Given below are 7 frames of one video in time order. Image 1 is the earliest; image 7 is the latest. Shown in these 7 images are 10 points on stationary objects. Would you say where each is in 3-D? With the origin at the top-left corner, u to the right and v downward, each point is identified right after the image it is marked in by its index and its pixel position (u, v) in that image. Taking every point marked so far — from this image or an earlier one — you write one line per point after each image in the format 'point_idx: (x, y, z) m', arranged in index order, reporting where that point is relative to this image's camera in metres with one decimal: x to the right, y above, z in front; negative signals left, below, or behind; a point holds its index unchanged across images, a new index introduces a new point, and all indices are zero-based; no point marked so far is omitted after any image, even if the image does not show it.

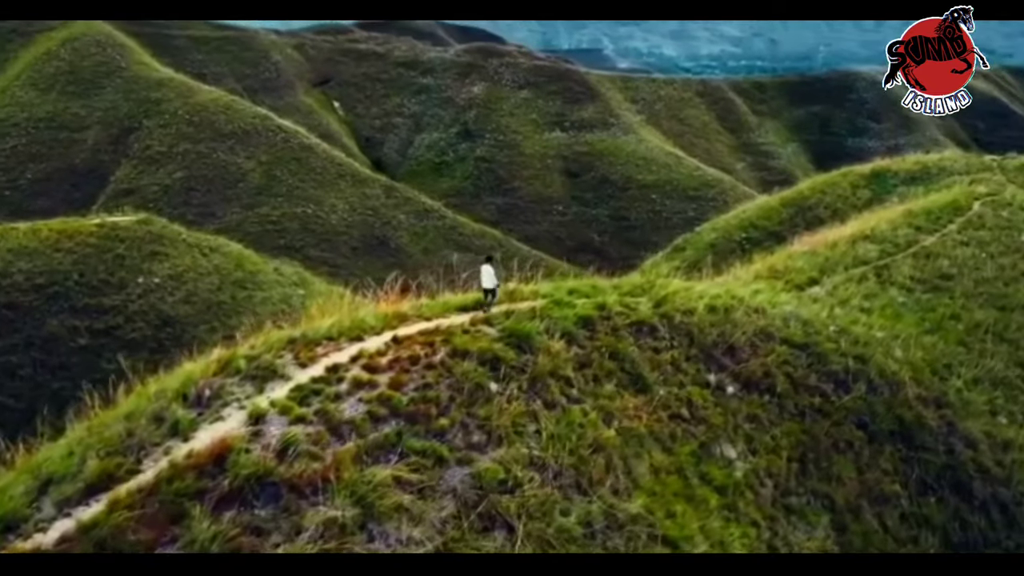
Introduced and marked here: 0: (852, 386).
0: (+4.2, -1.2, +11.1) m
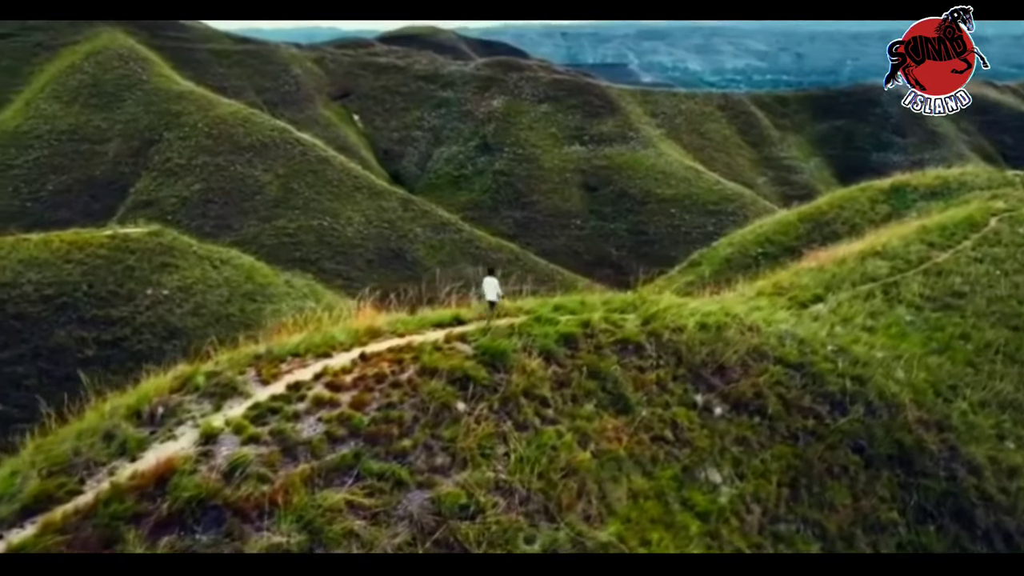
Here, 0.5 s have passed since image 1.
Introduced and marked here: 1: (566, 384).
0: (+4.0, -1.4, +10.7) m
1: (+0.5, -1.0, +9.1) m
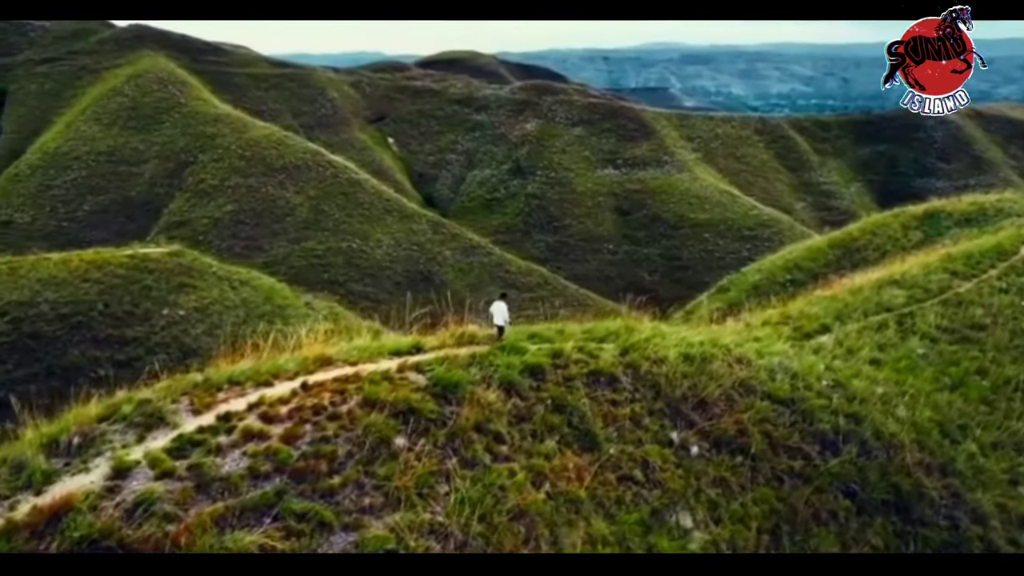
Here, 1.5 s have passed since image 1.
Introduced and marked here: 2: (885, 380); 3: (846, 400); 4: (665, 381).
0: (+3.7, -1.8, +10.0) m
1: (+0.1, -1.3, +8.6) m
2: (+4.9, -1.2, +11.7) m
3: (+4.0, -1.3, +10.7) m
4: (+1.7, -1.0, +9.8) m
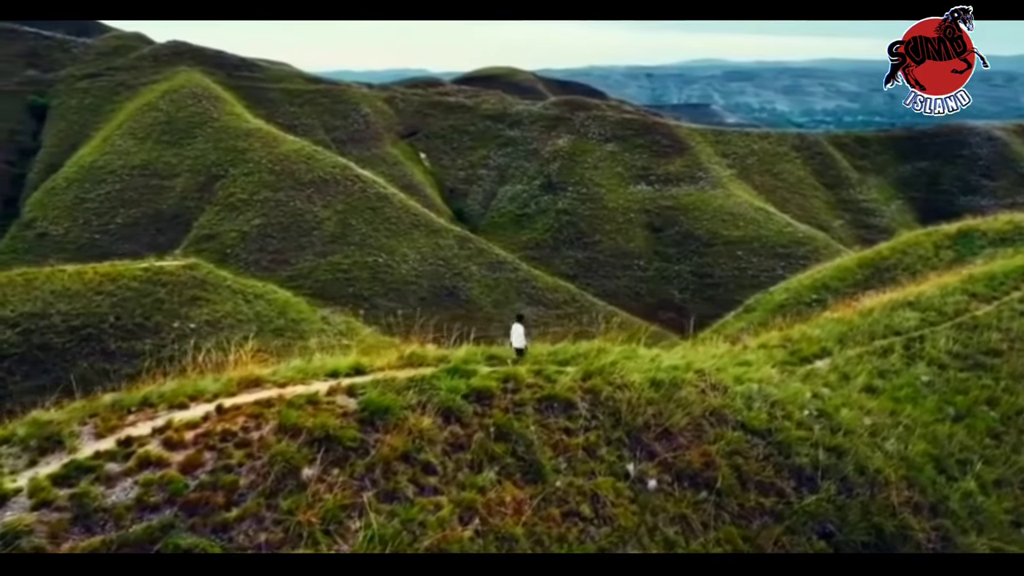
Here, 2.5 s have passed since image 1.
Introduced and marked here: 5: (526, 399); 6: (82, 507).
0: (+3.2, -2.0, +9.2) m
1: (-0.4, -1.4, +8.0) m
2: (+4.5, -1.5, +10.9) m
3: (+3.5, -1.6, +9.9) m
4: (+1.2, -1.2, +9.2) m
5: (+0.1, -1.1, +8.8) m
6: (-3.0, -1.5, +6.3) m
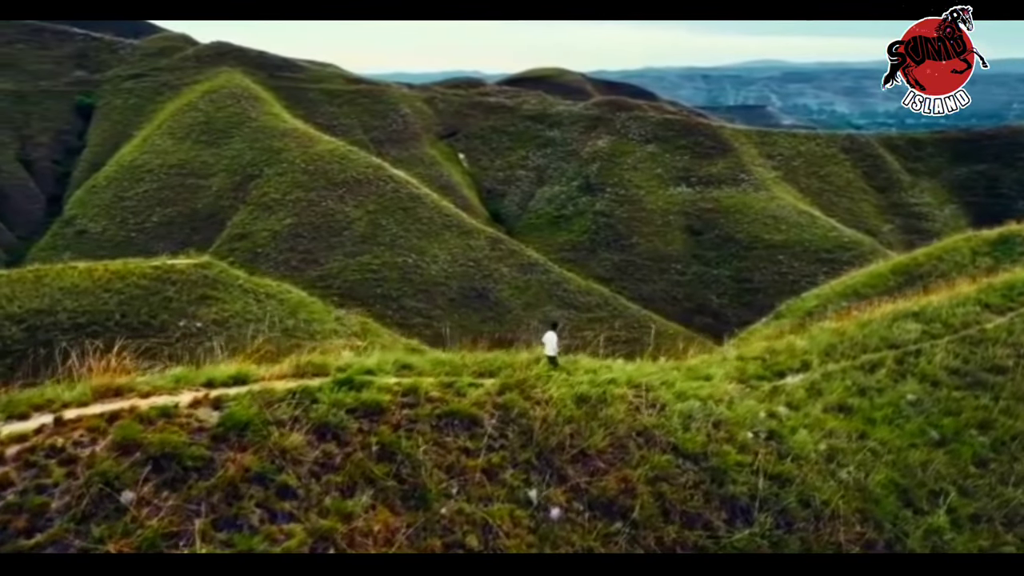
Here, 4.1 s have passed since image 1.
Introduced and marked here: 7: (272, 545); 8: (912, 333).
0: (+2.2, -2.1, +8.2) m
1: (-1.4, -1.5, +7.2) m
2: (+3.6, -1.6, +9.9) m
3: (+2.6, -1.7, +8.9) m
4: (+0.3, -1.3, +8.3) m
5: (-0.8, -1.1, +8.0) m
6: (-4.1, -1.5, +5.7) m
7: (-1.6, -1.8, +6.4) m
8: (+6.3, -0.7, +14.0) m
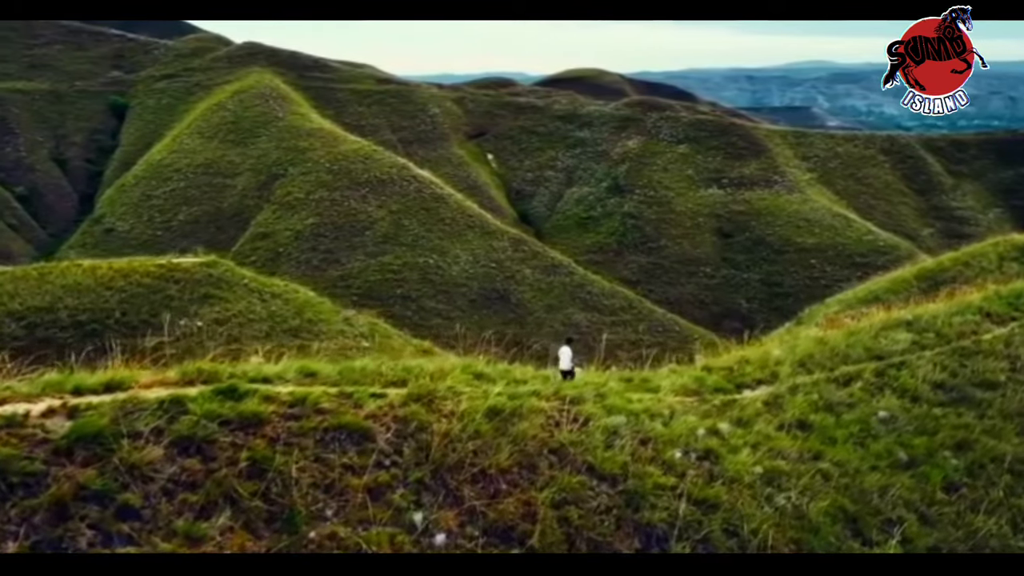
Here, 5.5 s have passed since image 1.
0: (+1.3, -2.1, +7.4) m
1: (-2.3, -1.5, +6.6) m
2: (+2.8, -1.7, +9.0) m
3: (+1.8, -1.7, +8.1) m
4: (-0.6, -1.3, +7.6) m
5: (-1.7, -1.2, +7.4) m
6: (-5.1, -1.5, +5.2) m
7: (-2.6, -1.8, +5.9) m
8: (+5.7, -0.8, +13.1) m
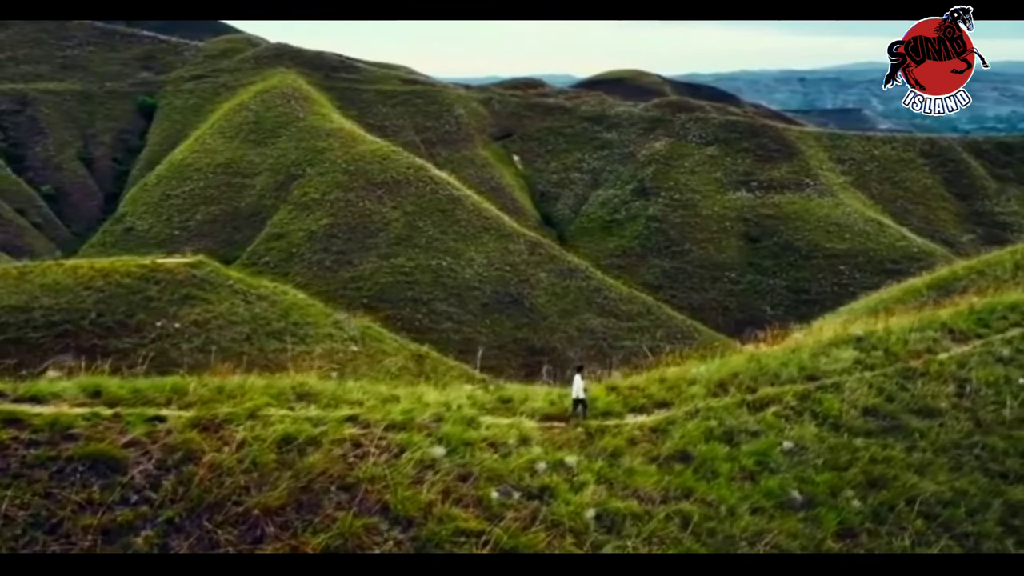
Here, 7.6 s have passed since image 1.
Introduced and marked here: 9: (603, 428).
0: (-0.3, -2.2, +6.4) m
1: (-4.1, -1.5, +5.8) m
2: (+1.2, -1.8, +7.8) m
3: (+0.1, -1.8, +7.0) m
4: (-2.3, -1.4, +6.7) m
5: (-3.4, -1.2, +6.5) m
6: (-6.9, -1.5, +4.5) m
7: (-4.4, -1.9, +5.0) m
8: (+4.3, -1.0, +11.7) m
9: (+0.9, -1.4, +9.0) m
